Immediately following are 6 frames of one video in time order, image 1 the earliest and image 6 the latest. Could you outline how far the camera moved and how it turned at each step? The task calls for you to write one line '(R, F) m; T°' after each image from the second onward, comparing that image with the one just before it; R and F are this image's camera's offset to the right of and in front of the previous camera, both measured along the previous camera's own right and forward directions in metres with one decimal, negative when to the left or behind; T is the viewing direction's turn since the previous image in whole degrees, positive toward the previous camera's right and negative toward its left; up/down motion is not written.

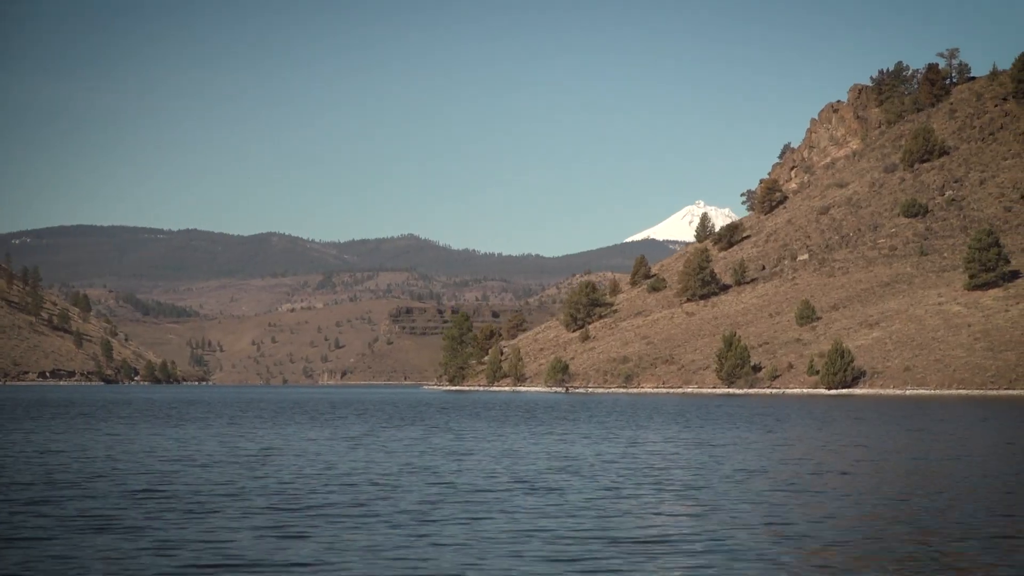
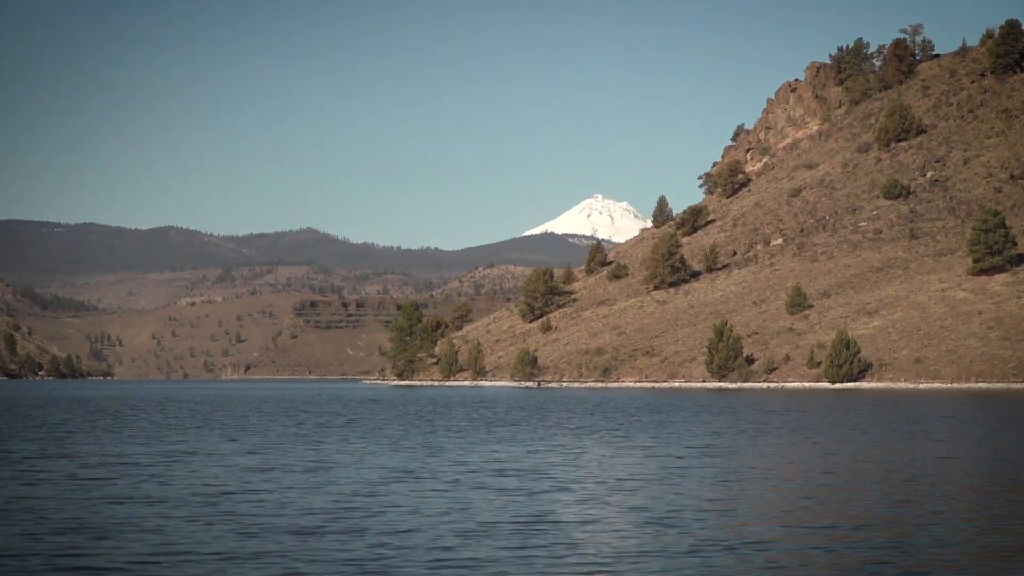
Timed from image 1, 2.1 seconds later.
(-5.4, +13.5) m; +5°
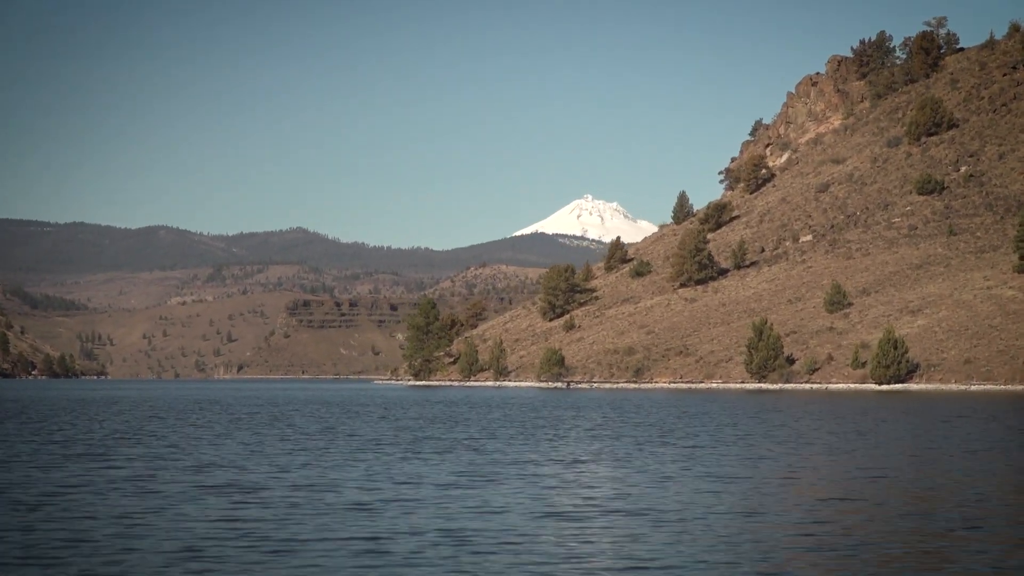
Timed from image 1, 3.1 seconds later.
(-3.4, +4.4) m; 0°
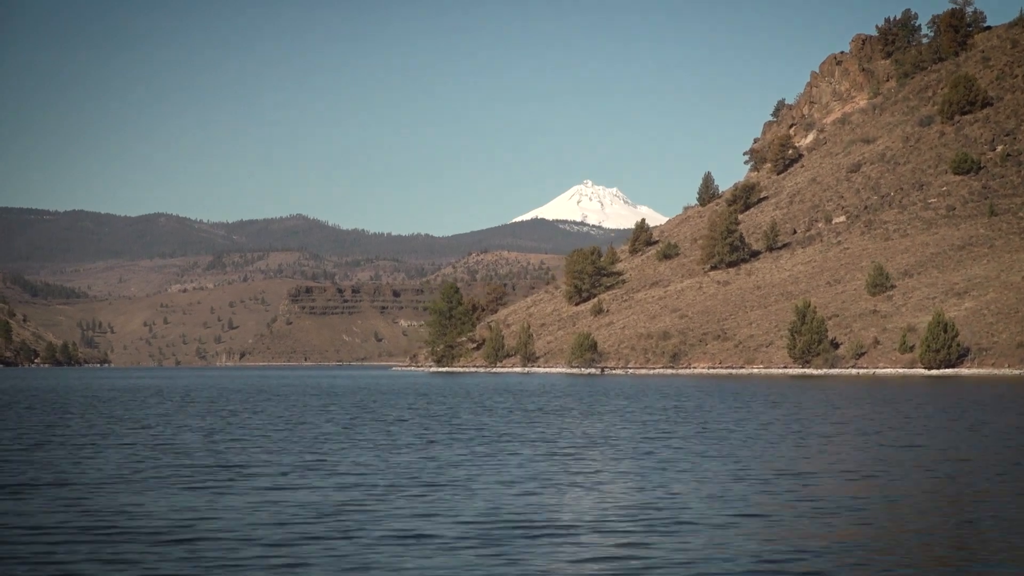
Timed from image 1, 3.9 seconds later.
(-3.0, +3.3) m; 0°
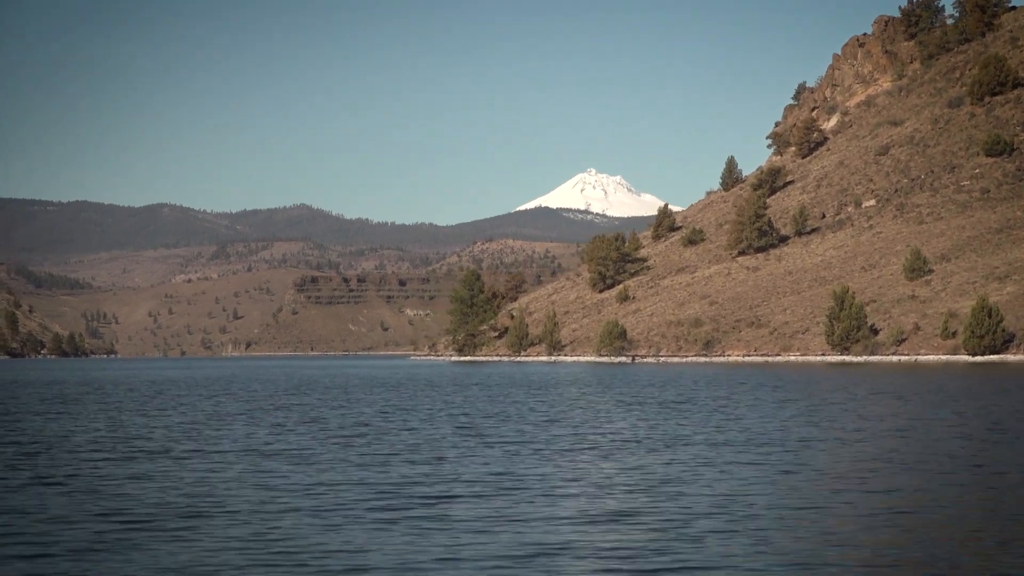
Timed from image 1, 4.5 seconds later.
(-2.3, +2.4) m; 0°
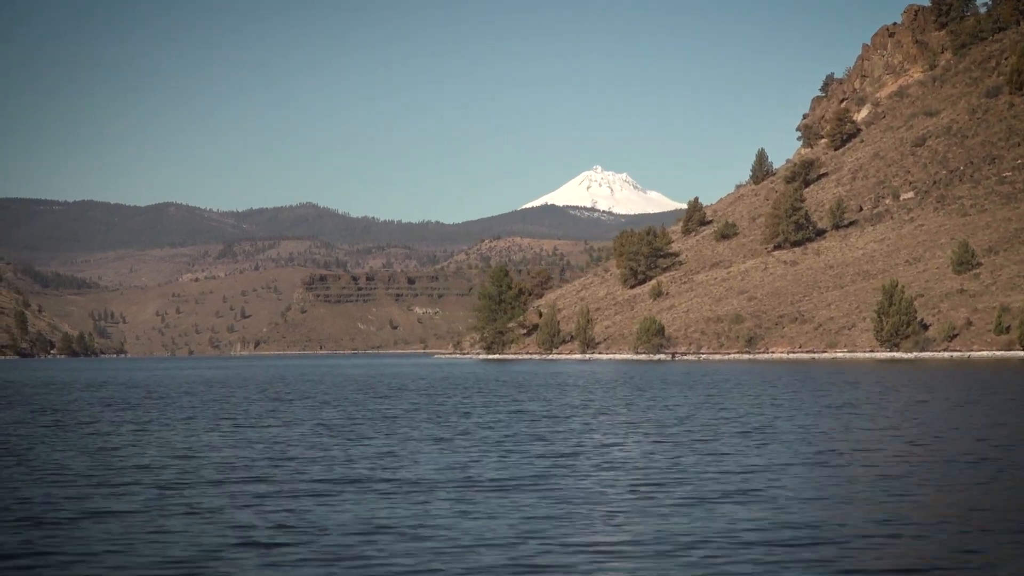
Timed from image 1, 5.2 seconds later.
(-2.6, +2.7) m; 0°
